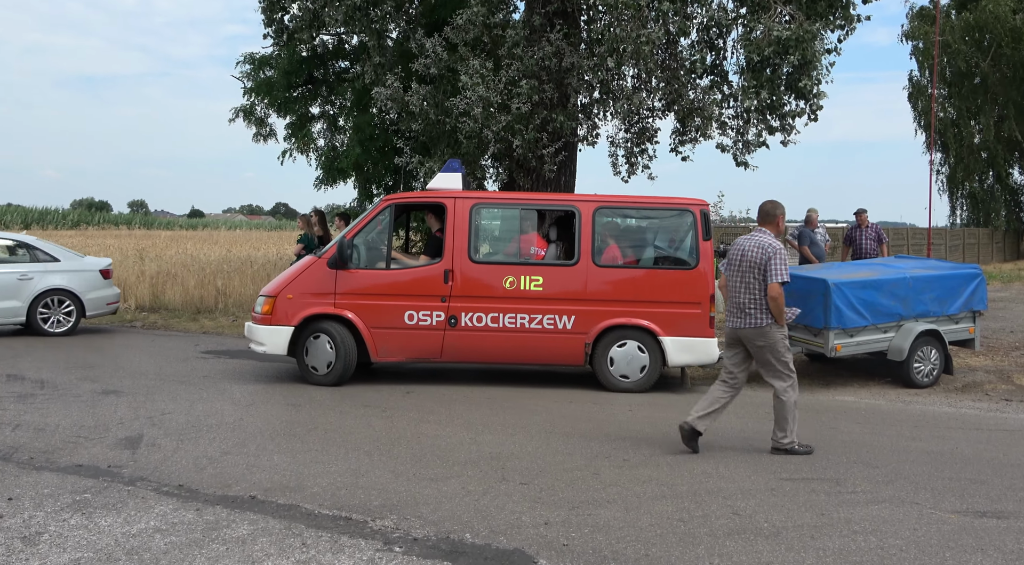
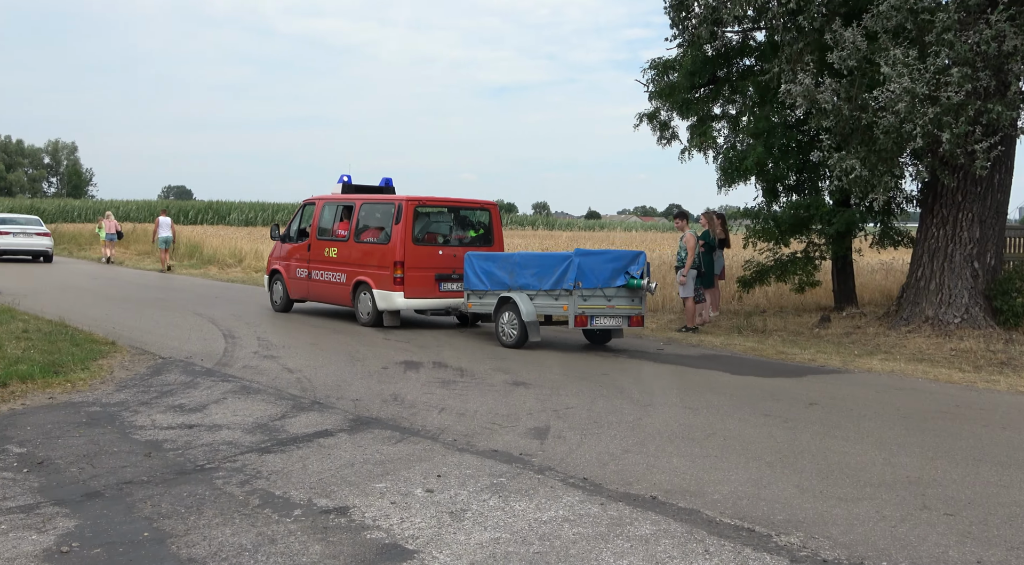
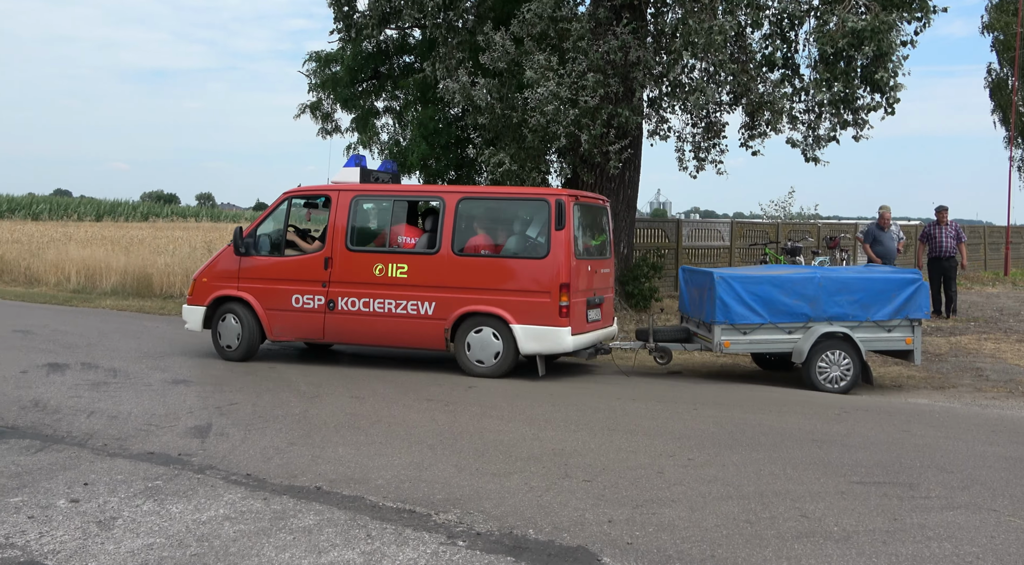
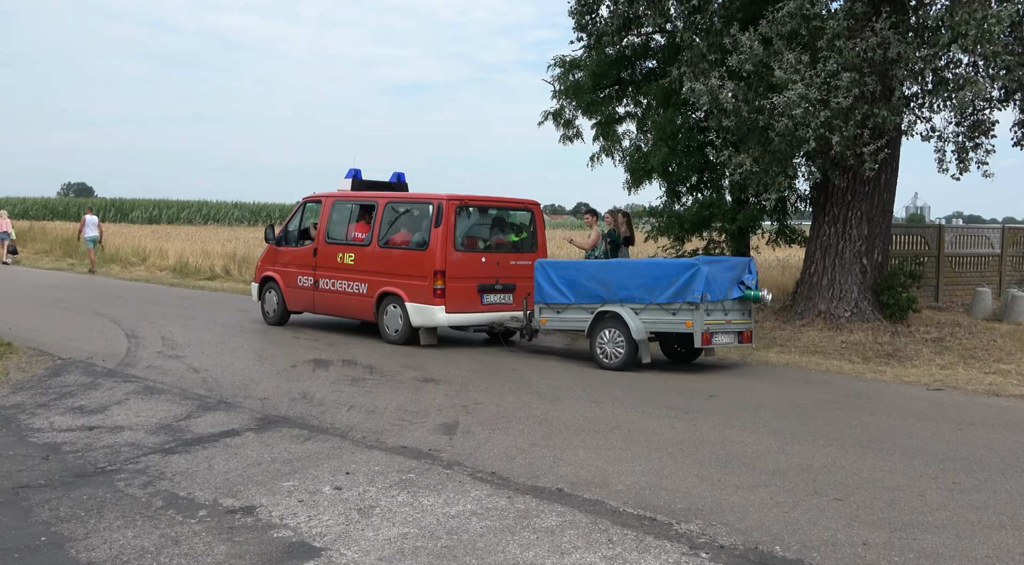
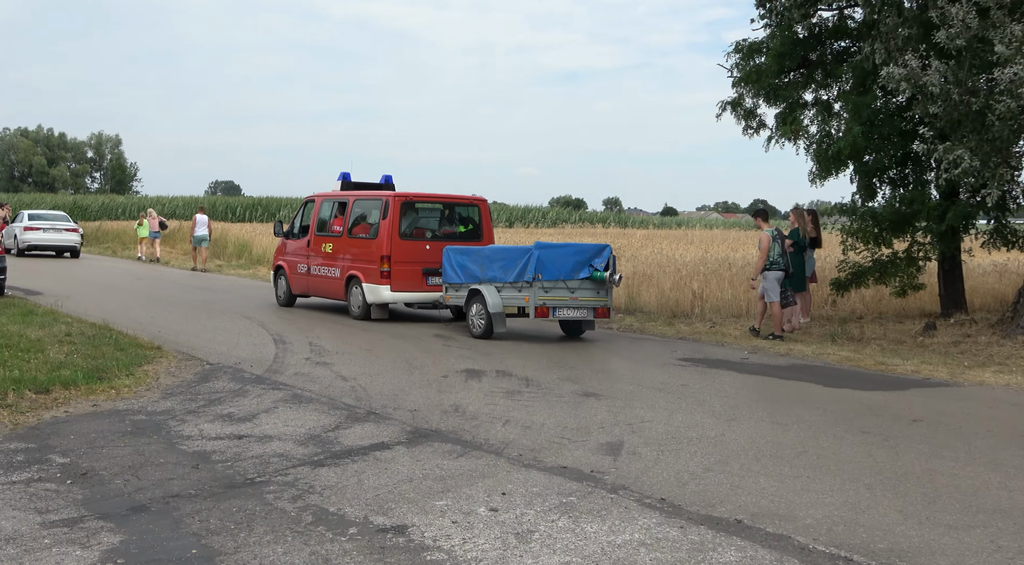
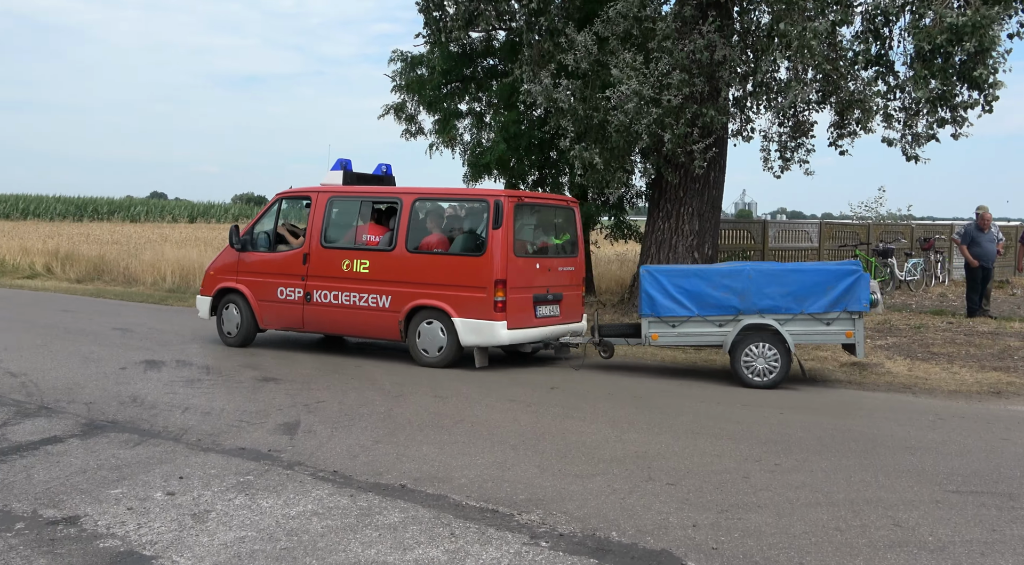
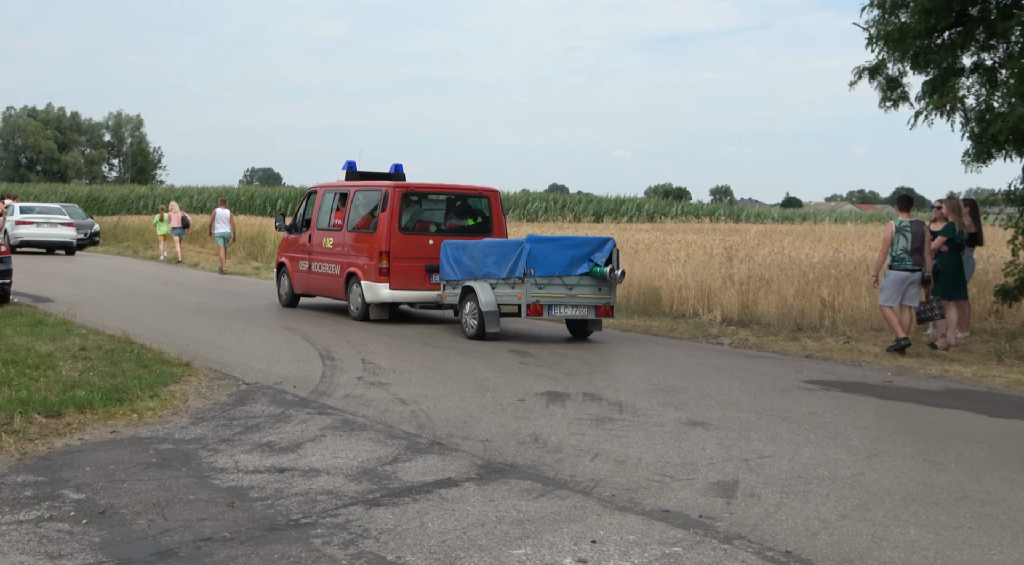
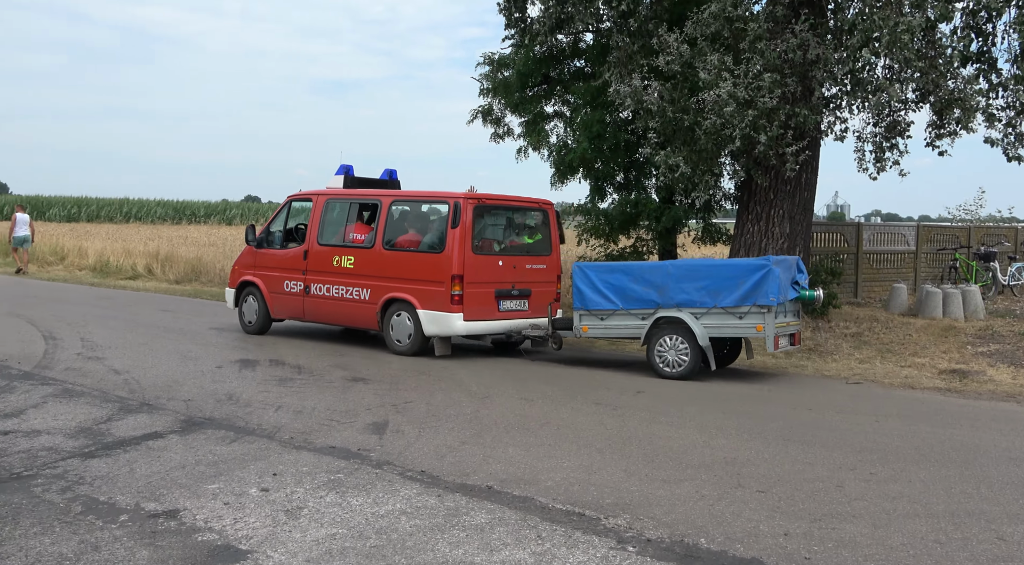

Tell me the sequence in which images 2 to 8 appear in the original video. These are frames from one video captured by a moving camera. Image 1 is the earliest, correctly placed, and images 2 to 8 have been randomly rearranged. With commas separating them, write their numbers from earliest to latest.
3, 6, 8, 4, 2, 5, 7
